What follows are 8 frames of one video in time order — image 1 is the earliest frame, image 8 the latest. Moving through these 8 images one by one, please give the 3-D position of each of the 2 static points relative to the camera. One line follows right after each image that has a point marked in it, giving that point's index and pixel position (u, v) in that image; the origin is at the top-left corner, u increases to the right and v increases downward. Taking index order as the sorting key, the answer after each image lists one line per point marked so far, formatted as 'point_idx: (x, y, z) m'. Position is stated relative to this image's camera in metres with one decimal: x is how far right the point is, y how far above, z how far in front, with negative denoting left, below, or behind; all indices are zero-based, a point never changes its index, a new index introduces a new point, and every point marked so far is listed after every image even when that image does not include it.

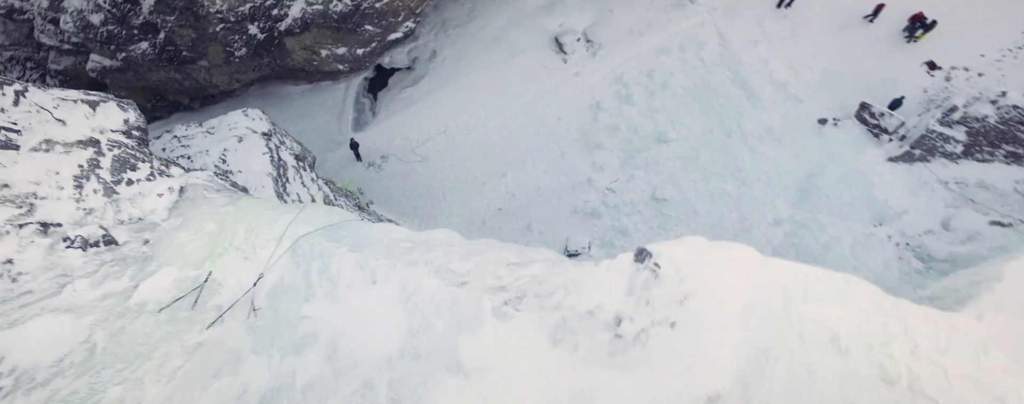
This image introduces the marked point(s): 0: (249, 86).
0: (-7.6, +3.3, +13.3) m
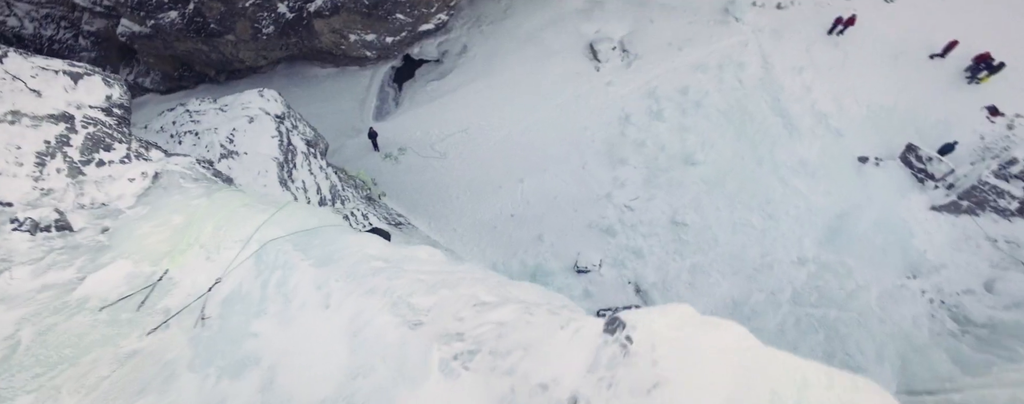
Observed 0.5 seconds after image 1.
0: (-6.8, +3.9, +13.3) m
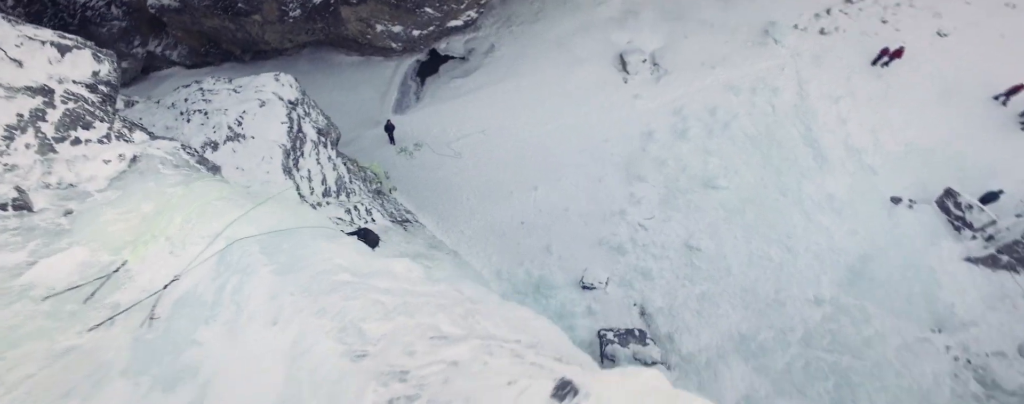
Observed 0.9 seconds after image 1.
0: (-6.0, +4.4, +13.4) m
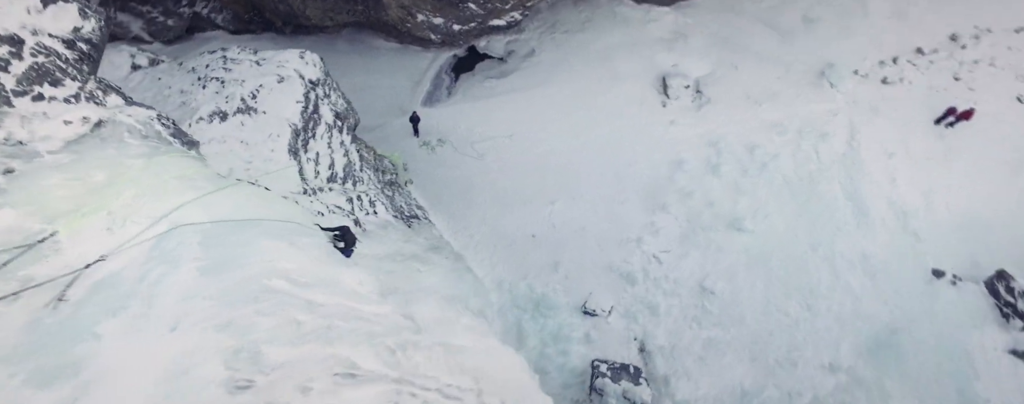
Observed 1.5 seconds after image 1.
0: (-4.9, +5.0, +13.4) m
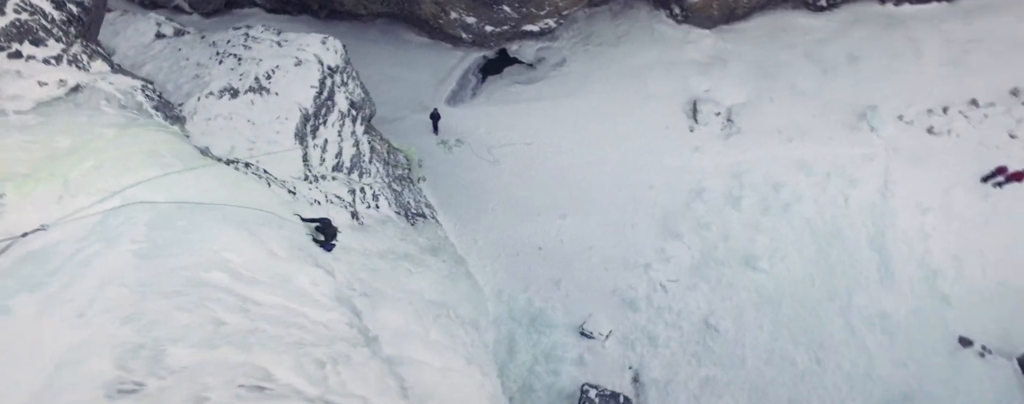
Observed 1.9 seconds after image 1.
0: (-3.9, +5.3, +13.5) m
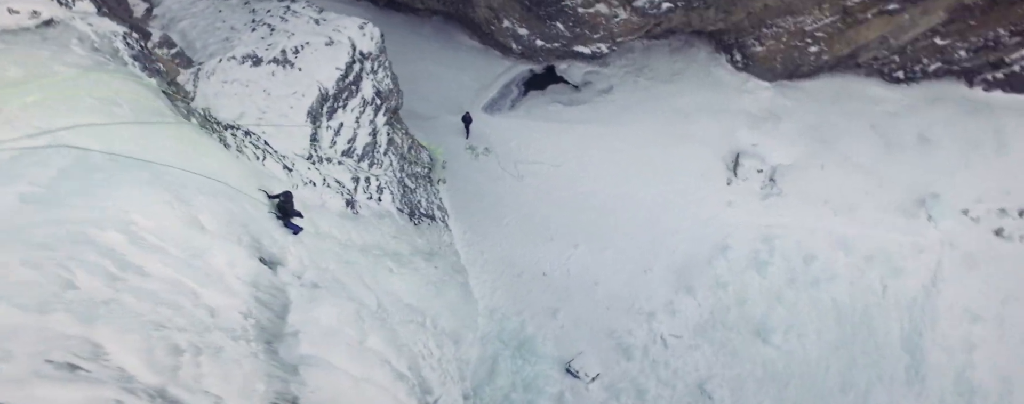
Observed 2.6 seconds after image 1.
0: (-2.3, +5.4, +13.6) m
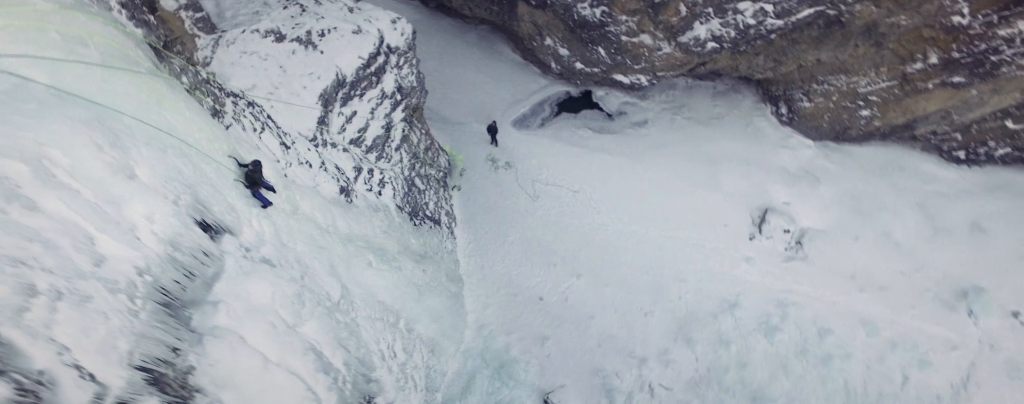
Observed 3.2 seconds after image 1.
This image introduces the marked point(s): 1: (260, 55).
0: (-0.9, +5.2, +13.7) m
1: (-3.6, +2.2, +7.0) m
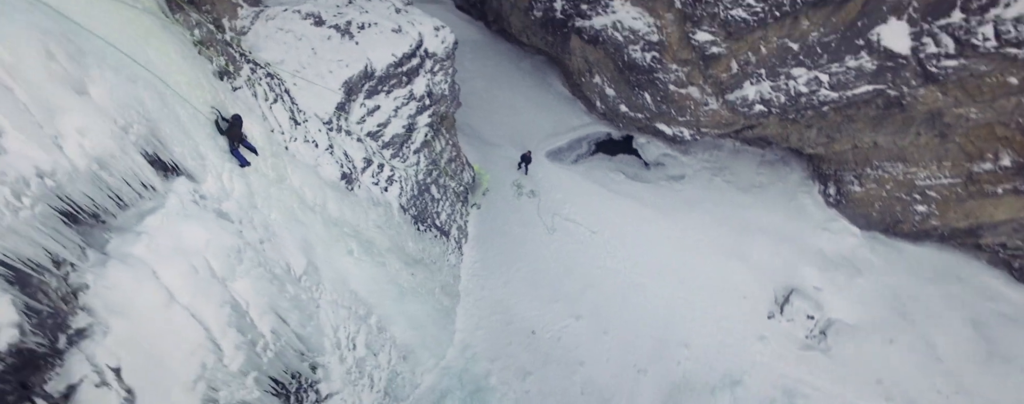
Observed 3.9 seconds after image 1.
0: (+0.7, +4.4, +13.9) m
1: (-3.2, +2.5, +7.3) m
